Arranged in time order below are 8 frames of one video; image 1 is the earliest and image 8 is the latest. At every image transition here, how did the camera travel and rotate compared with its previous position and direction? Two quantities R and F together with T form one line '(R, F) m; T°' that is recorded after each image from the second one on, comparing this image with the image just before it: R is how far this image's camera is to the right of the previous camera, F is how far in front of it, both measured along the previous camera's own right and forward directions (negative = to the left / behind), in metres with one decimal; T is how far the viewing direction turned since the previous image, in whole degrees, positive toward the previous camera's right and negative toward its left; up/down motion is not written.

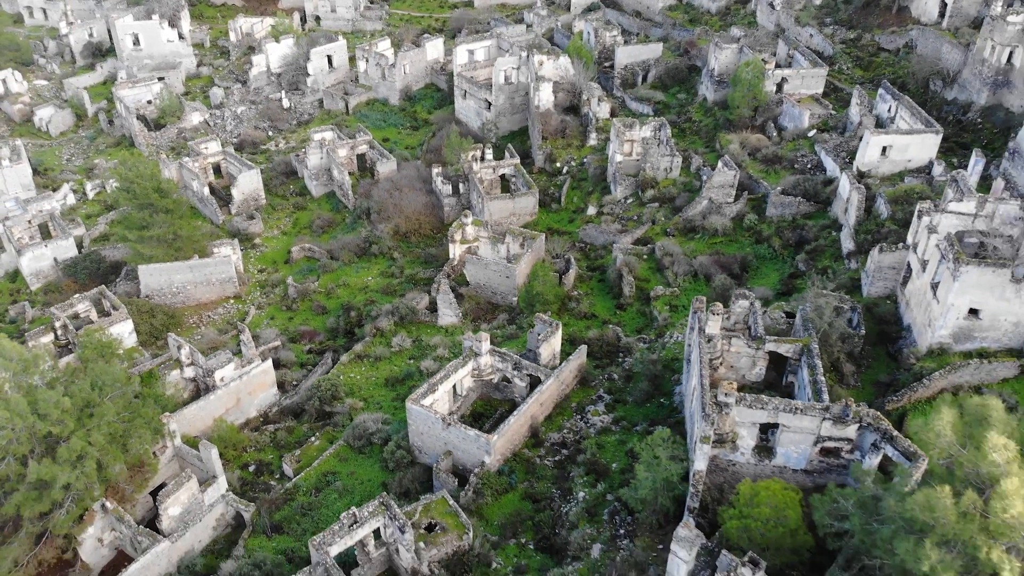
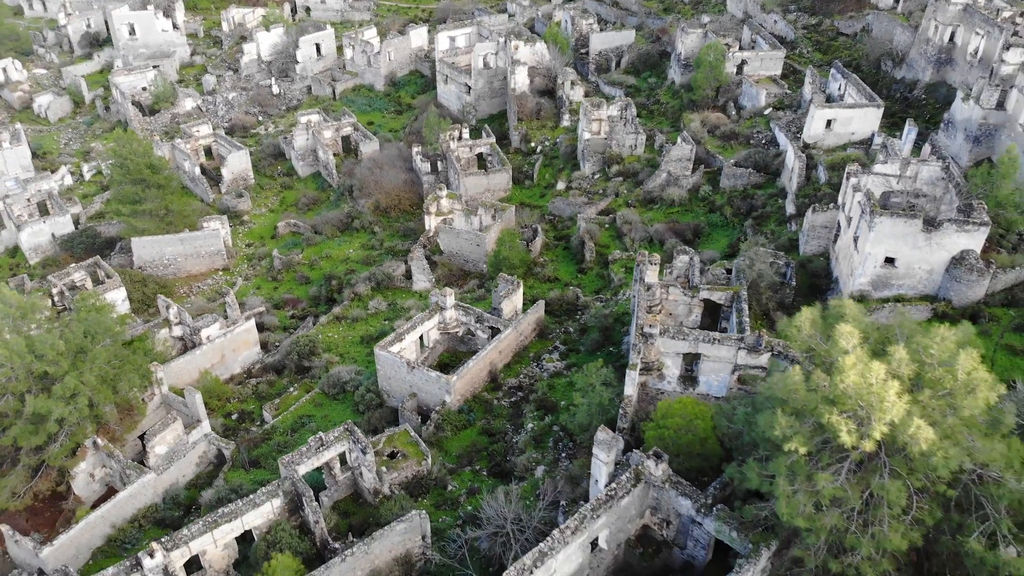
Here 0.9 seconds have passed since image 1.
(+0.9, -1.8) m; 0°
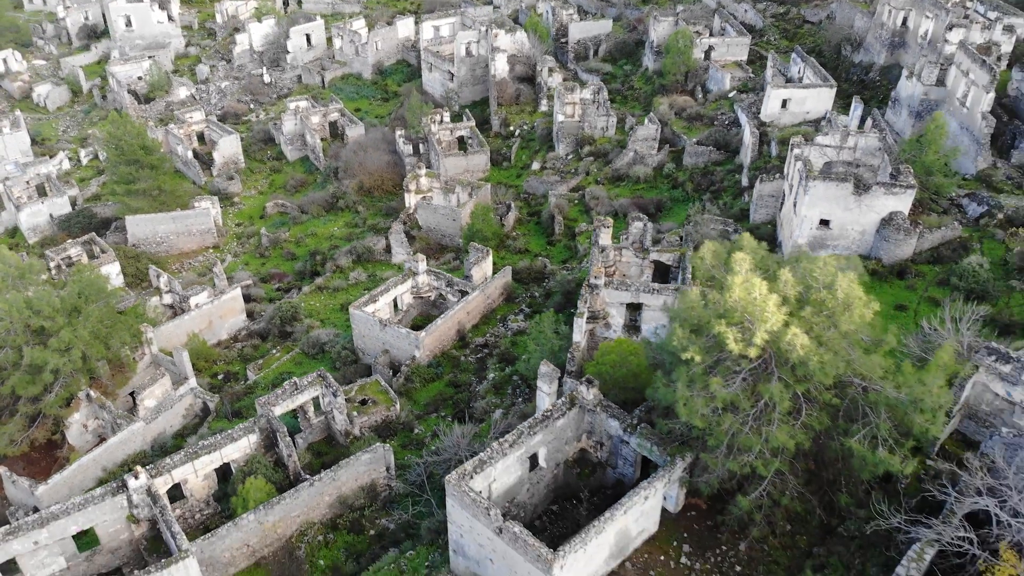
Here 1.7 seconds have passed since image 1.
(+0.9, -1.6) m; 0°
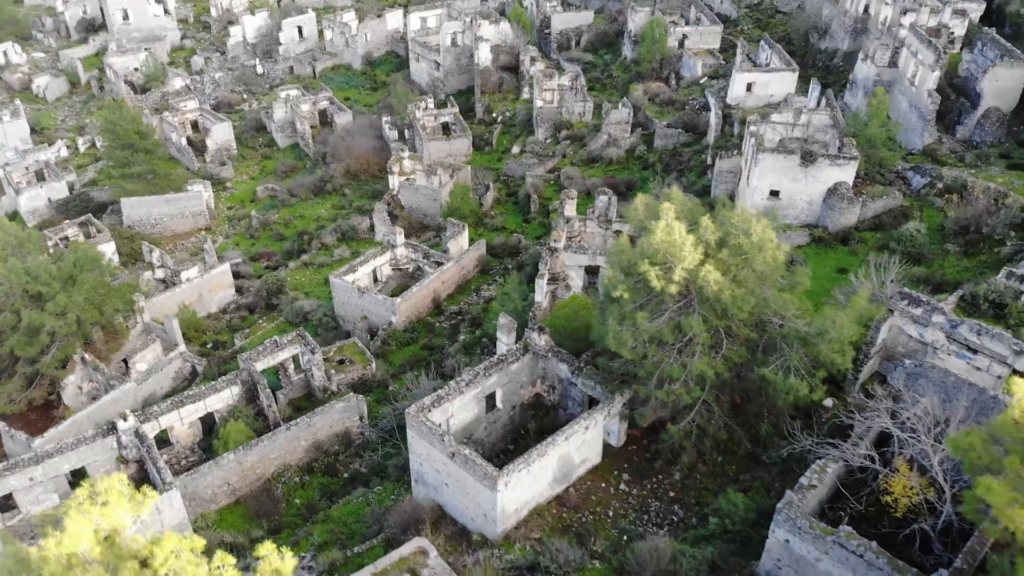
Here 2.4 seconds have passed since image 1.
(+0.7, -1.4) m; 0°
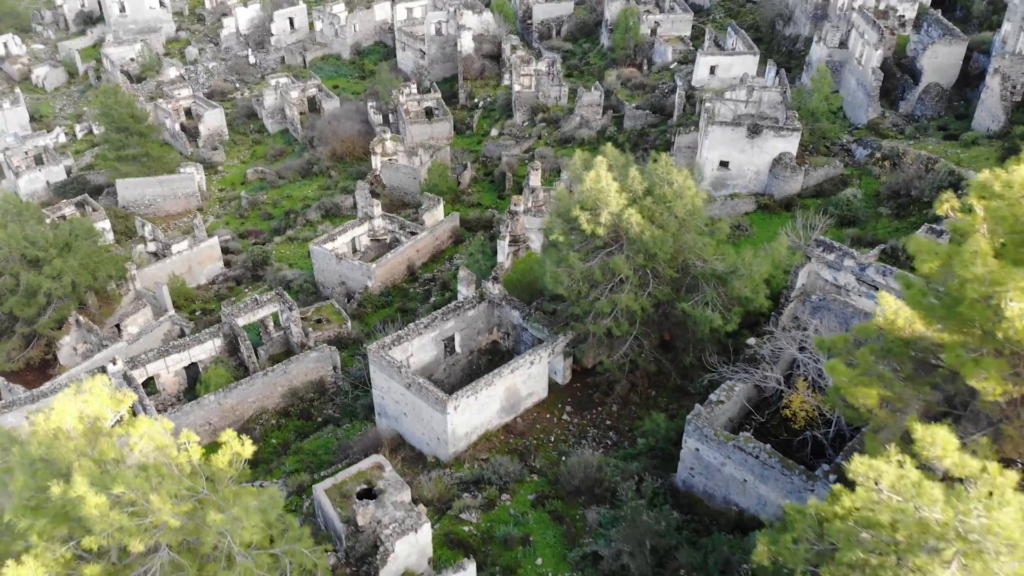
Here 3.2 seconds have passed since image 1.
(+0.9, -1.7) m; 0°
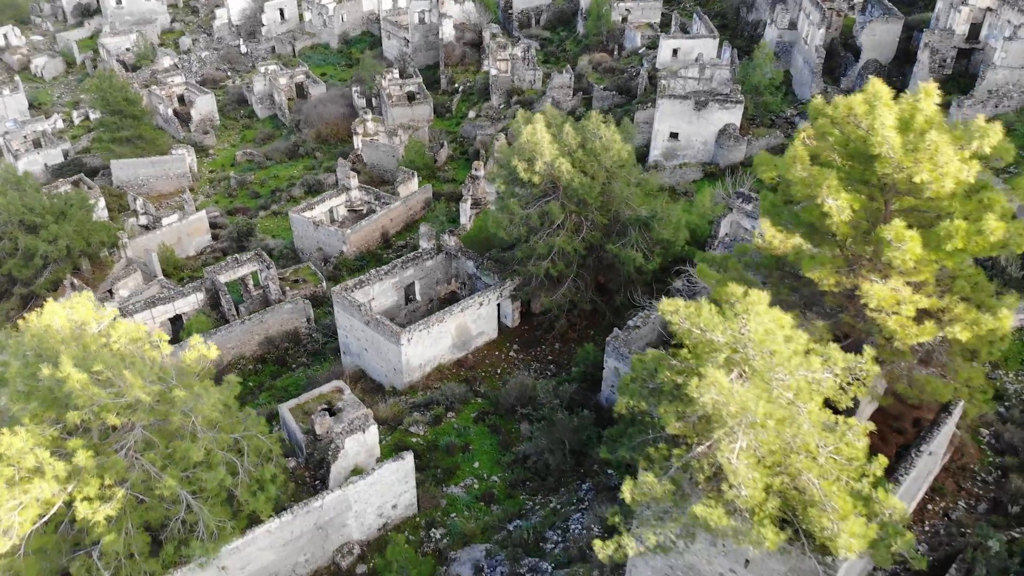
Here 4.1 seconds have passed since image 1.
(+1.0, -1.9) m; 0°
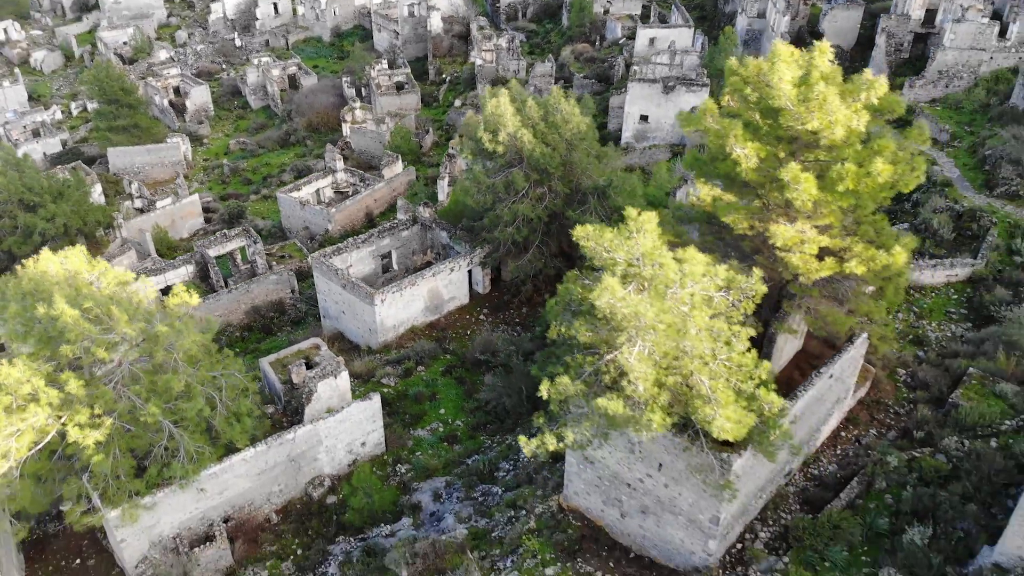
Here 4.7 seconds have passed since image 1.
(+0.7, -1.3) m; 0°
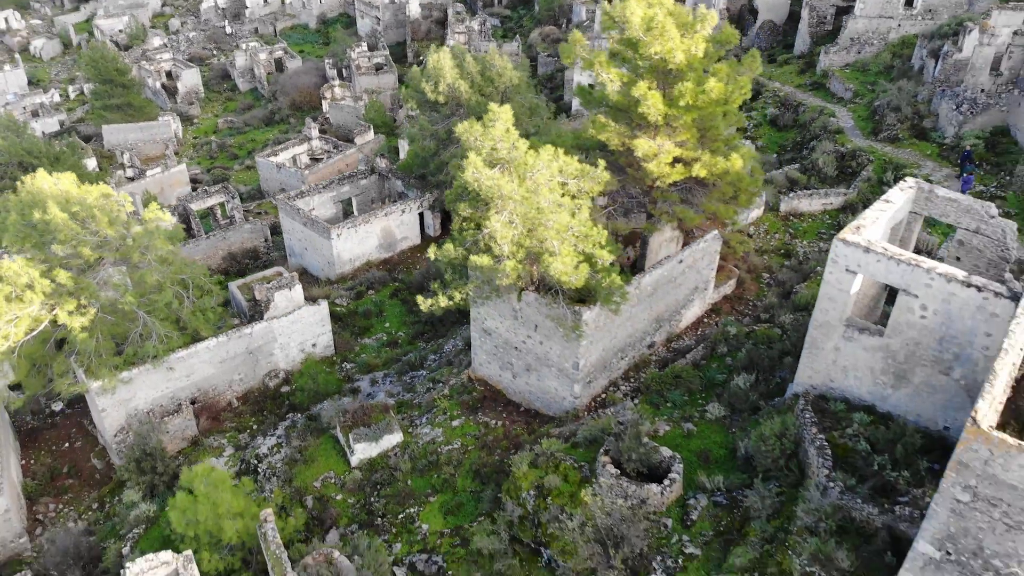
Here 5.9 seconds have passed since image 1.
(+1.3, -2.7) m; 0°
